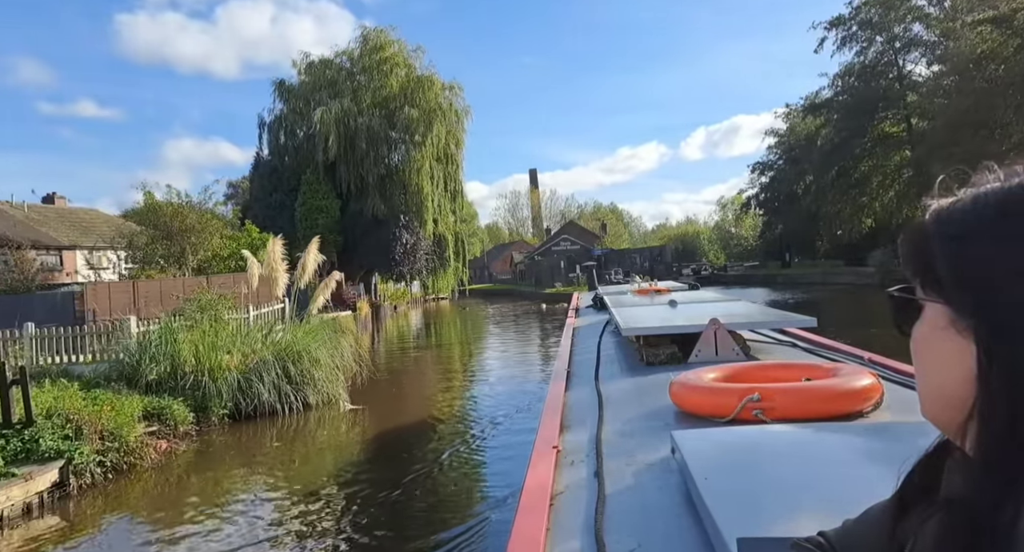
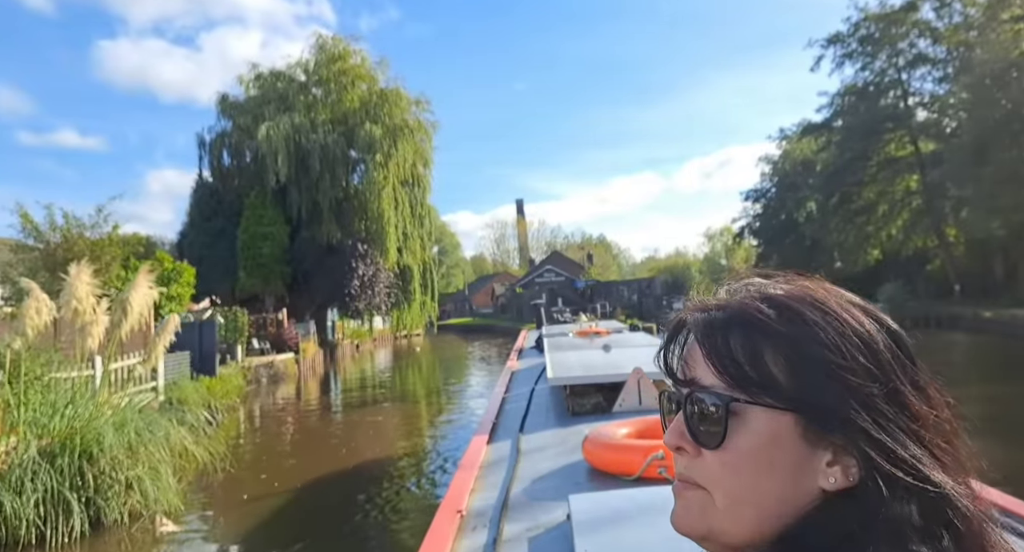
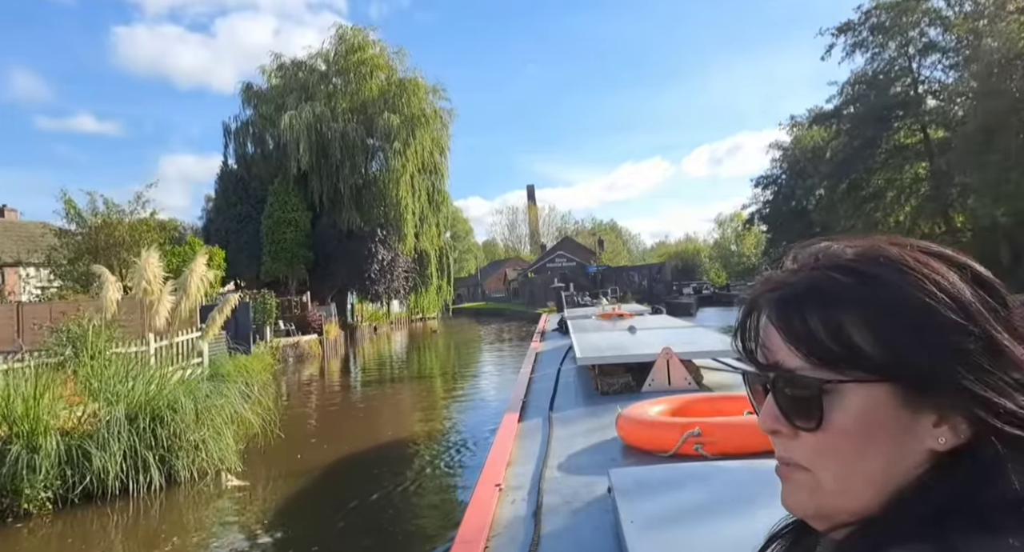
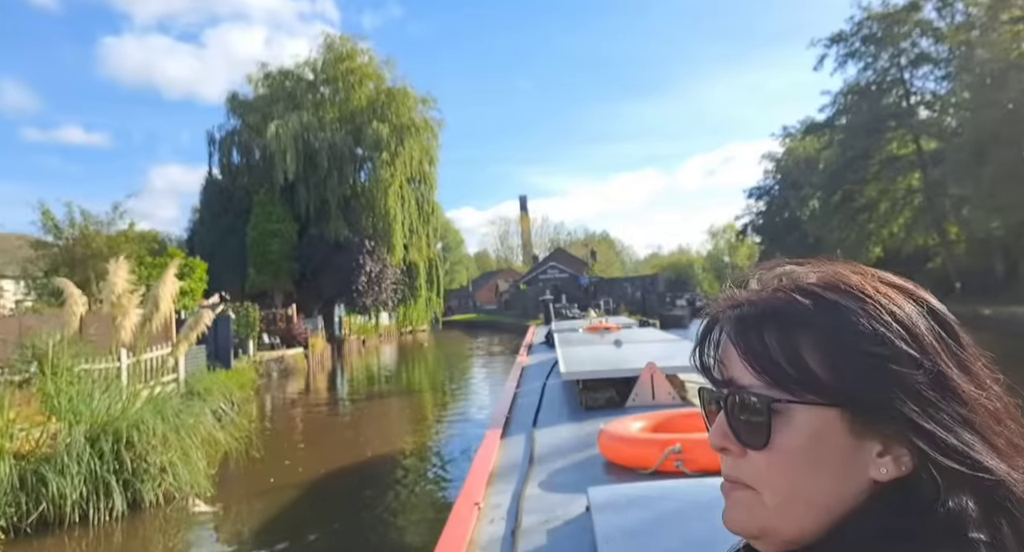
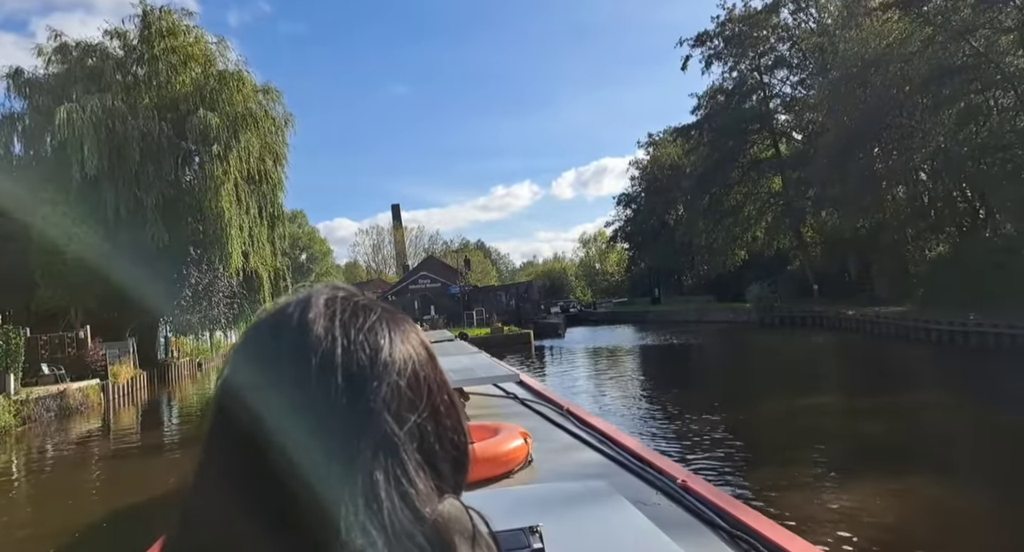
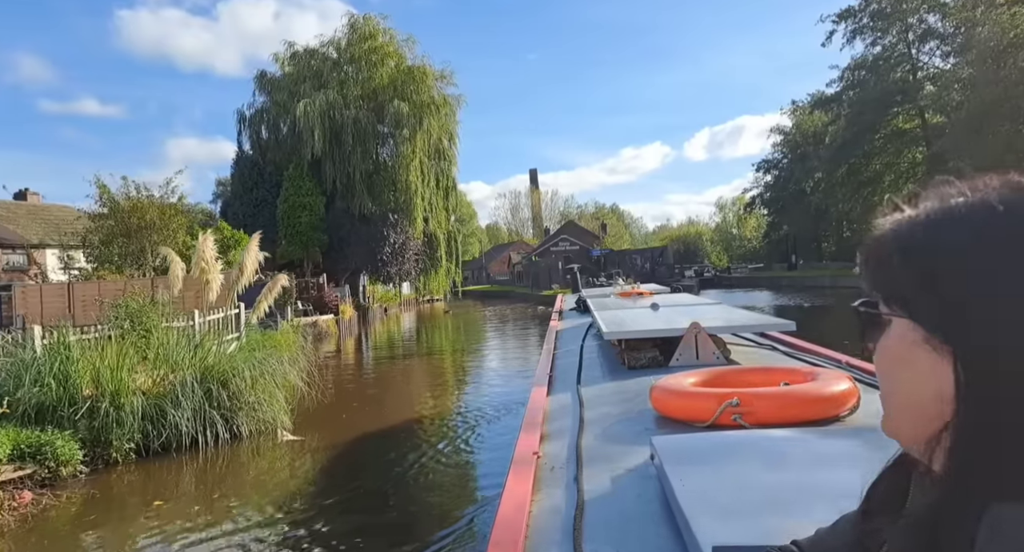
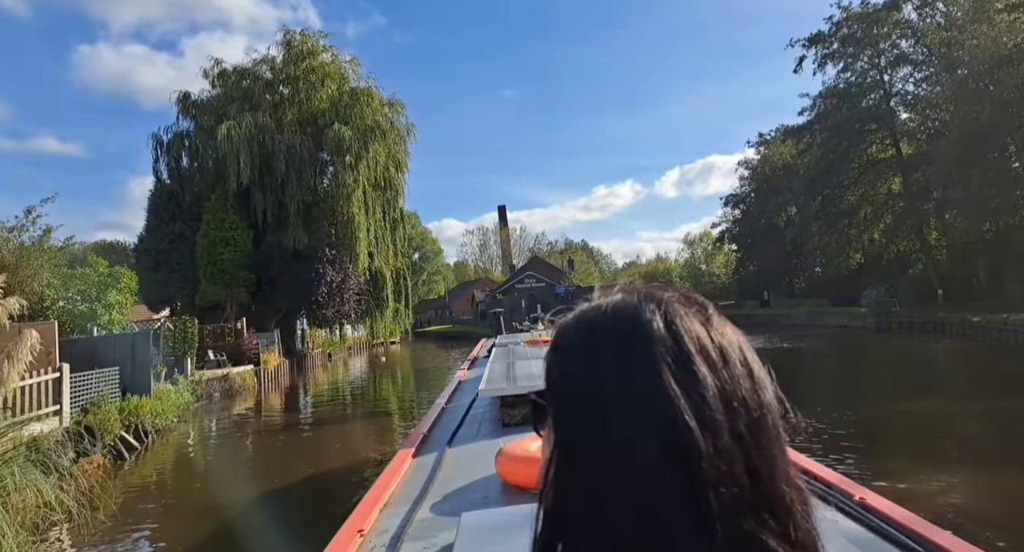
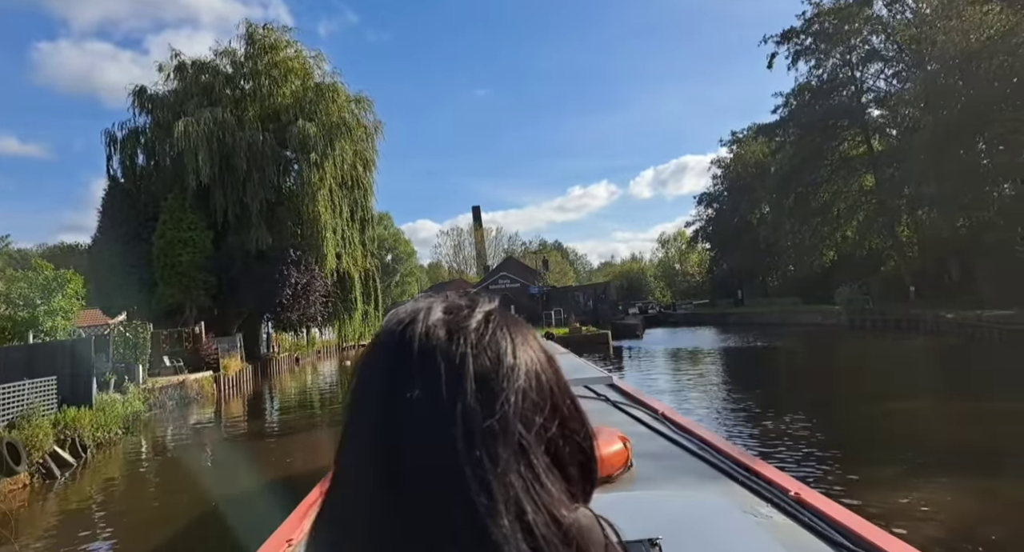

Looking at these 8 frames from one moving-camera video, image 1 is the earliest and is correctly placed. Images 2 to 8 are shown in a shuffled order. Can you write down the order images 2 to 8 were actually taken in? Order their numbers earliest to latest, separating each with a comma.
6, 3, 4, 2, 7, 8, 5
